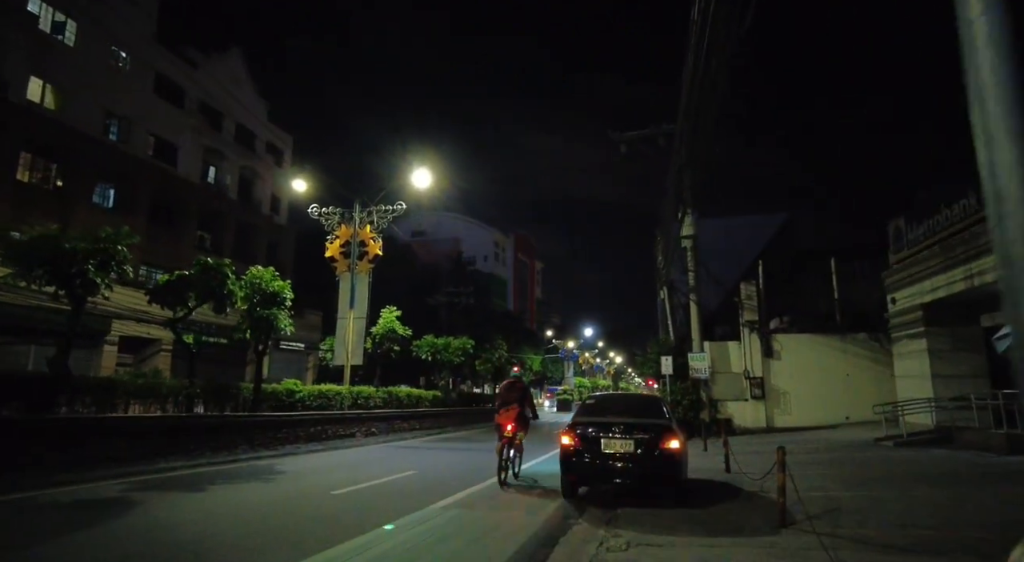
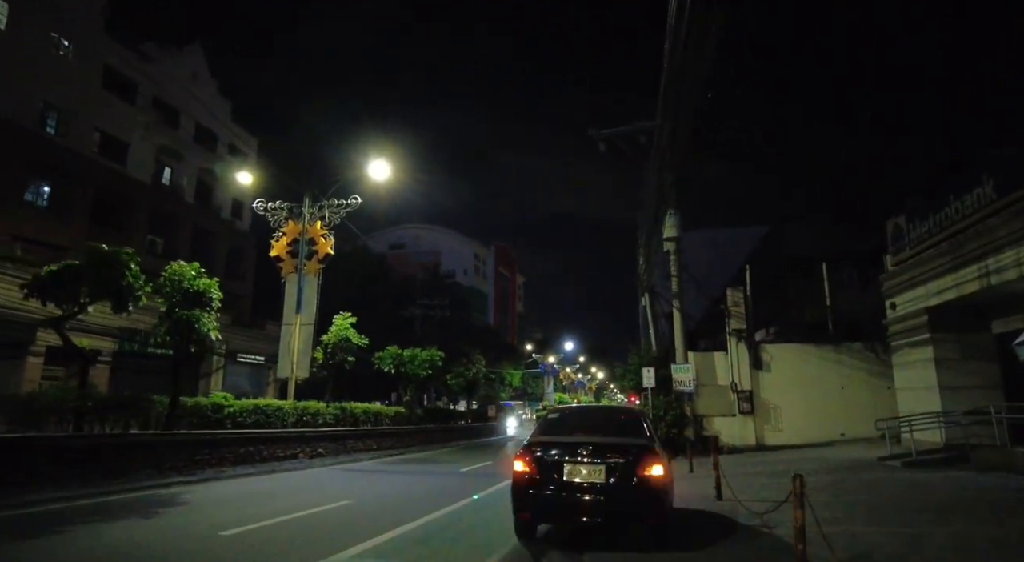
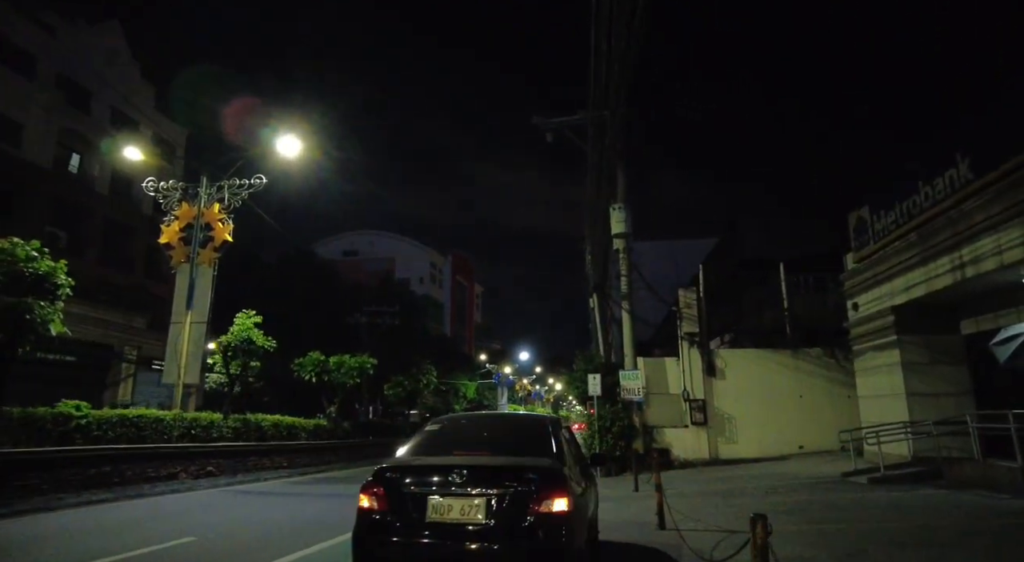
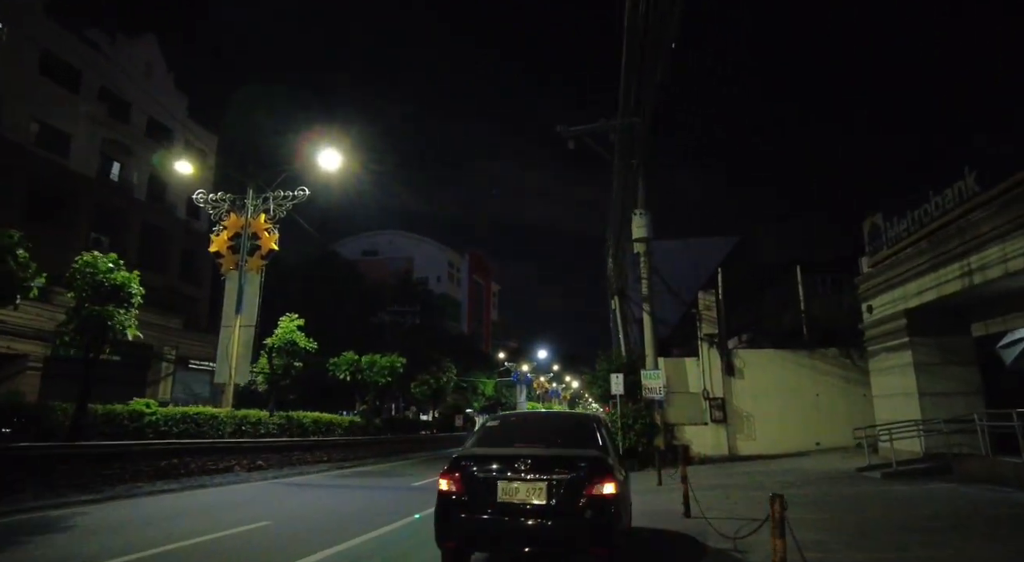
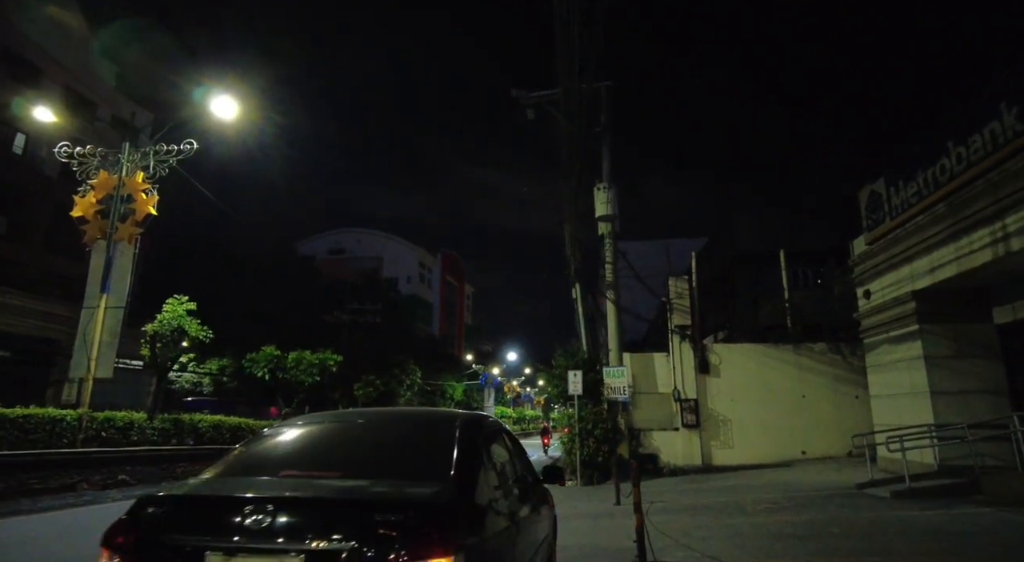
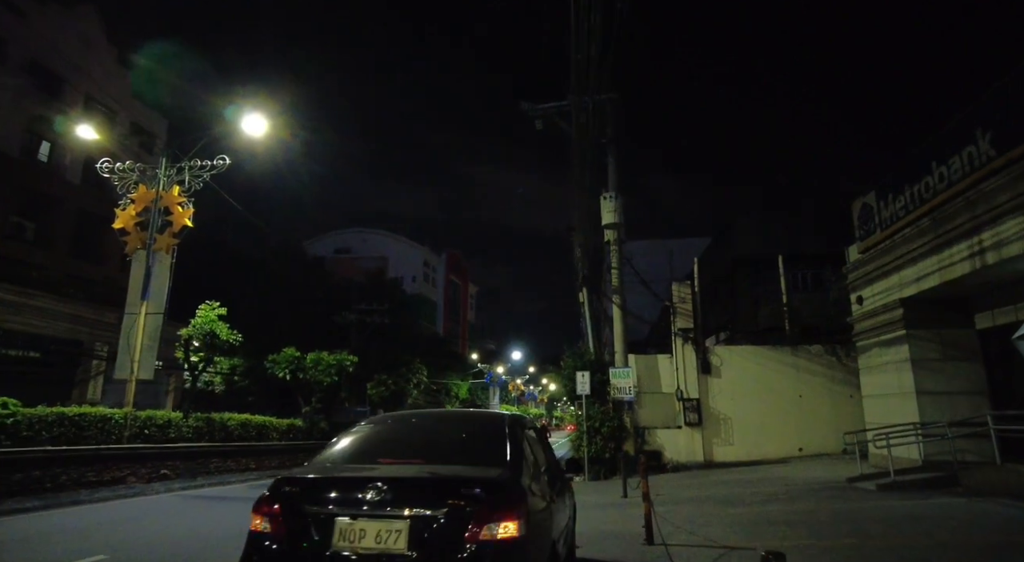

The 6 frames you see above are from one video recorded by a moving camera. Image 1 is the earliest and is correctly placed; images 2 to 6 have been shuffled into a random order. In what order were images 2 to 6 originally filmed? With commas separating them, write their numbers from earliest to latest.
2, 4, 3, 6, 5
